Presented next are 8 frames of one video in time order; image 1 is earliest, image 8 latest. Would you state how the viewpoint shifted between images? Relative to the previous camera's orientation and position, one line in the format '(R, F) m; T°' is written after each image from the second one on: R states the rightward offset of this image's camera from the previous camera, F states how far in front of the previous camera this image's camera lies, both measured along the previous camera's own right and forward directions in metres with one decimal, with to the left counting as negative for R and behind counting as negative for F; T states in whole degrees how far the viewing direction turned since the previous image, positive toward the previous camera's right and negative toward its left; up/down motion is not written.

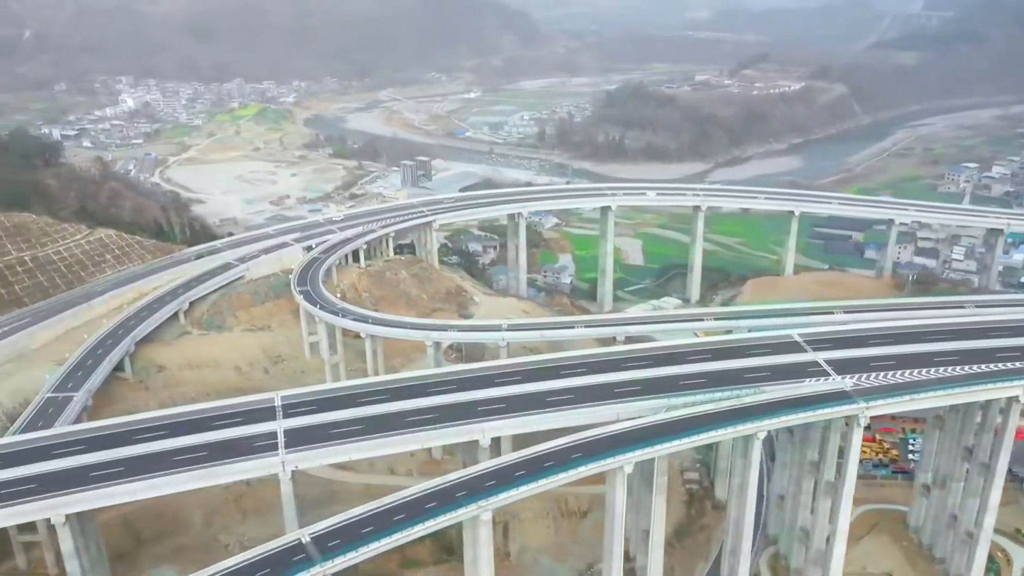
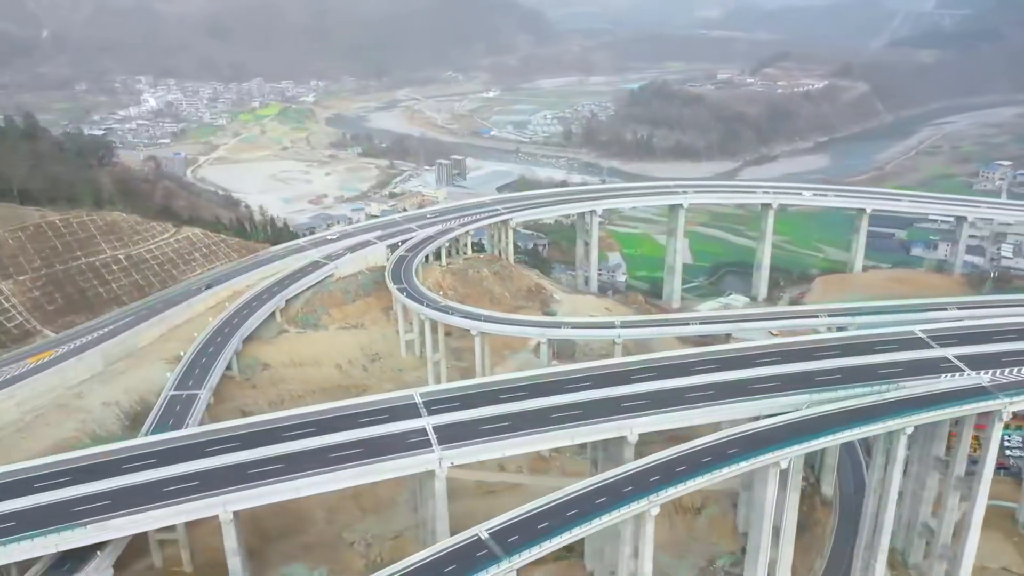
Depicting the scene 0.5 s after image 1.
(-7.5, 0.0) m; 0°
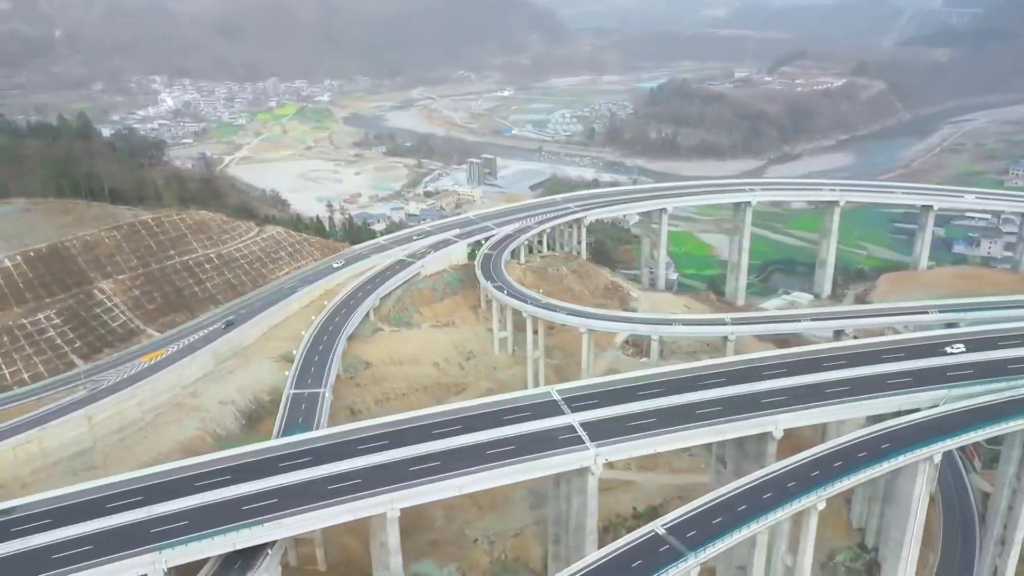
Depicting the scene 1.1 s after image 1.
(-7.7, 0.0) m; 0°
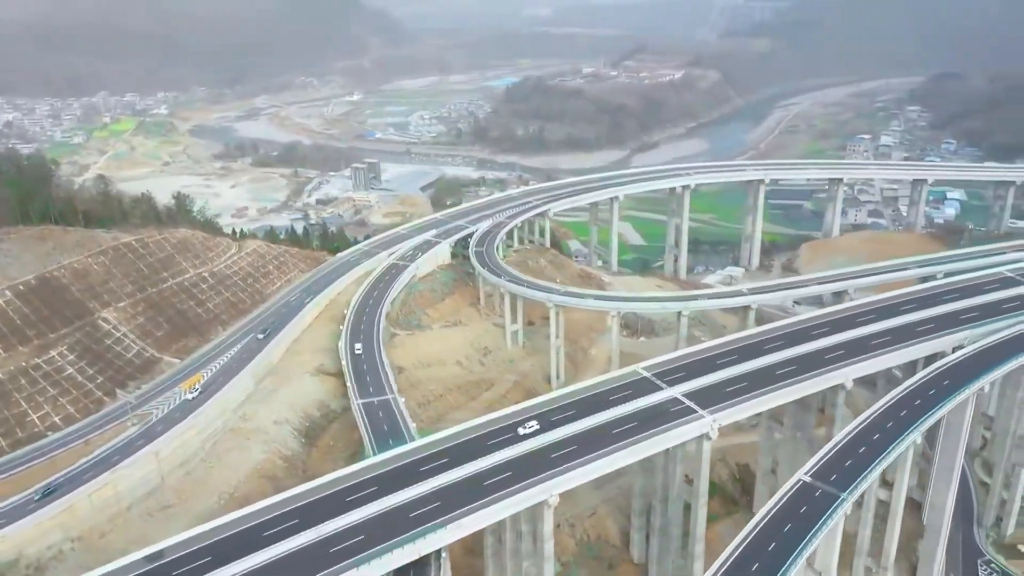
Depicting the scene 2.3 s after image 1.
(-13.9, +0.4) m; +12°
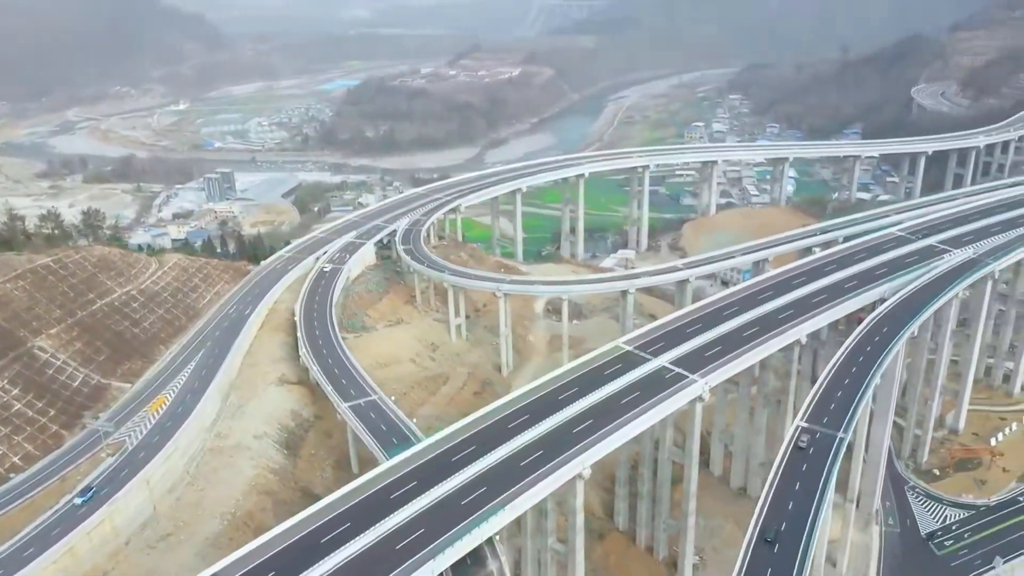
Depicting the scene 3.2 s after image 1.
(-8.8, 0.0) m; +12°
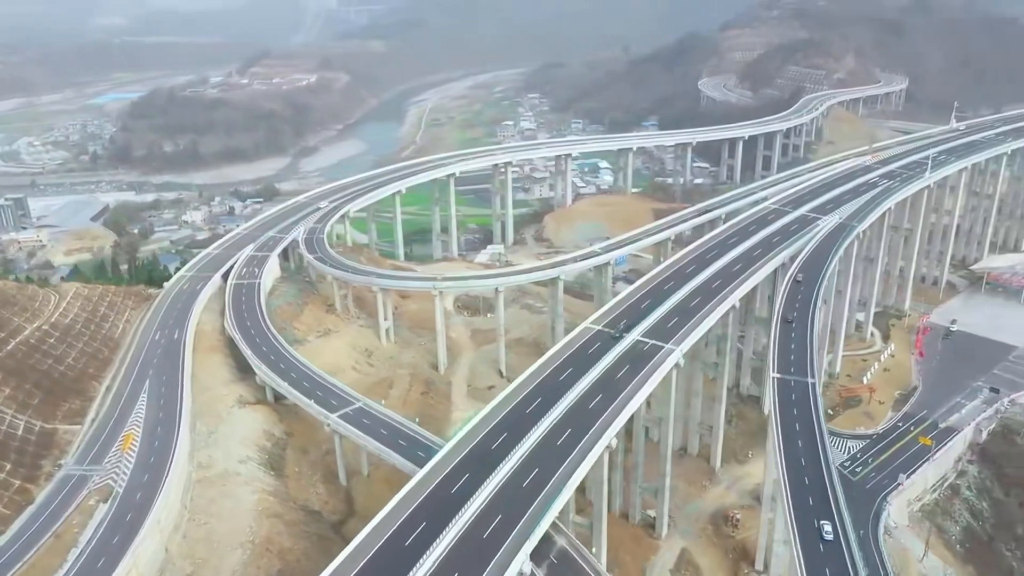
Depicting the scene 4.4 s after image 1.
(-11.2, +0.2) m; +15°
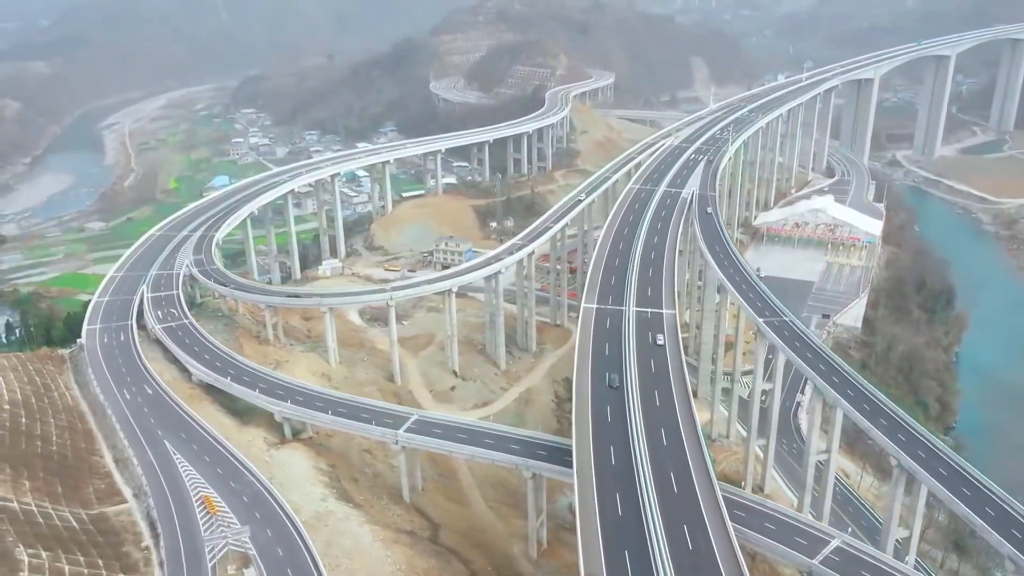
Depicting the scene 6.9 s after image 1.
(-20.0, +2.0) m; +22°
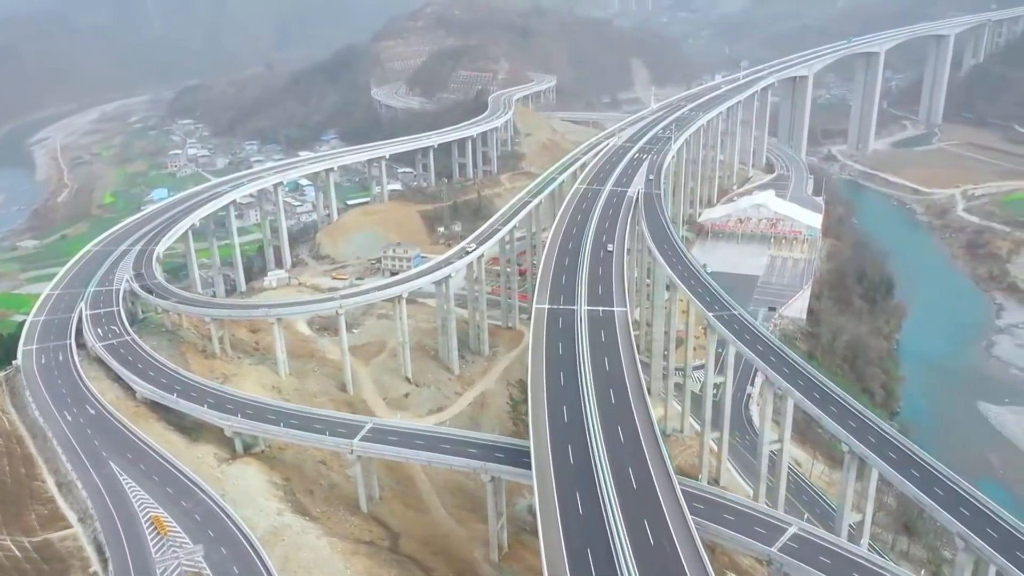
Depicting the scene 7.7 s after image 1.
(-0.2, +0.2) m; +4°
